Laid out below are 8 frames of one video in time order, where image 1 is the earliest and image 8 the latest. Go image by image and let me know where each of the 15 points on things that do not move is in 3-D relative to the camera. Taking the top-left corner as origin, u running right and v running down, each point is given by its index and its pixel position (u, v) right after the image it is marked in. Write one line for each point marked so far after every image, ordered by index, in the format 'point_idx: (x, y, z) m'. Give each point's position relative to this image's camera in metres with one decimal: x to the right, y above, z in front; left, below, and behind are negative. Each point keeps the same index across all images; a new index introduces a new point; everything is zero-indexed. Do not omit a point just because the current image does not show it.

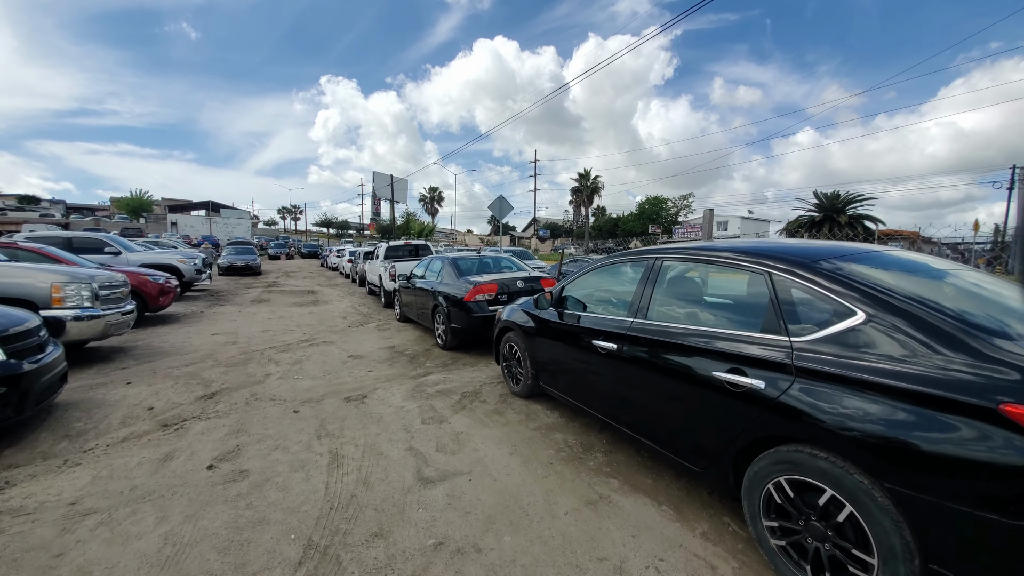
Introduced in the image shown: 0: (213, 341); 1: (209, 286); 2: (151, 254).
0: (-5.4, -0.9, +7.6) m
1: (-10.7, 0.0, +14.7) m
2: (-9.8, +0.9, +11.4) m
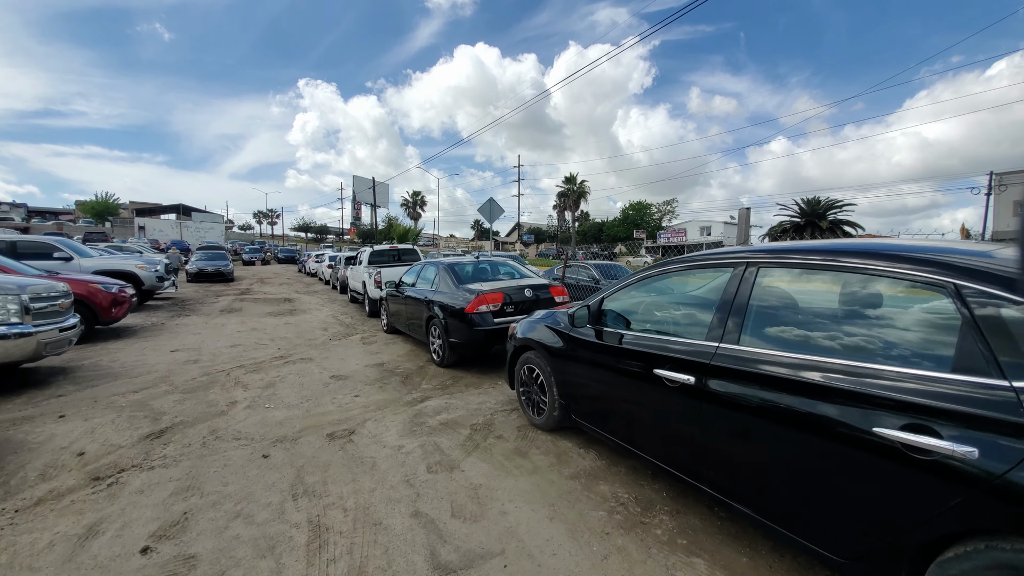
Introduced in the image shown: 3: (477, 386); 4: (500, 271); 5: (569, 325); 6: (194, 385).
0: (-5.4, -1.1, +6.6) m
1: (-10.9, -0.3, +13.5) m
2: (-10.0, +0.7, +10.3) m
3: (-0.4, -1.2, +5.1) m
4: (-0.2, +0.3, +6.8) m
5: (+0.5, -0.3, +3.5) m
6: (-4.0, -1.3, +5.3) m
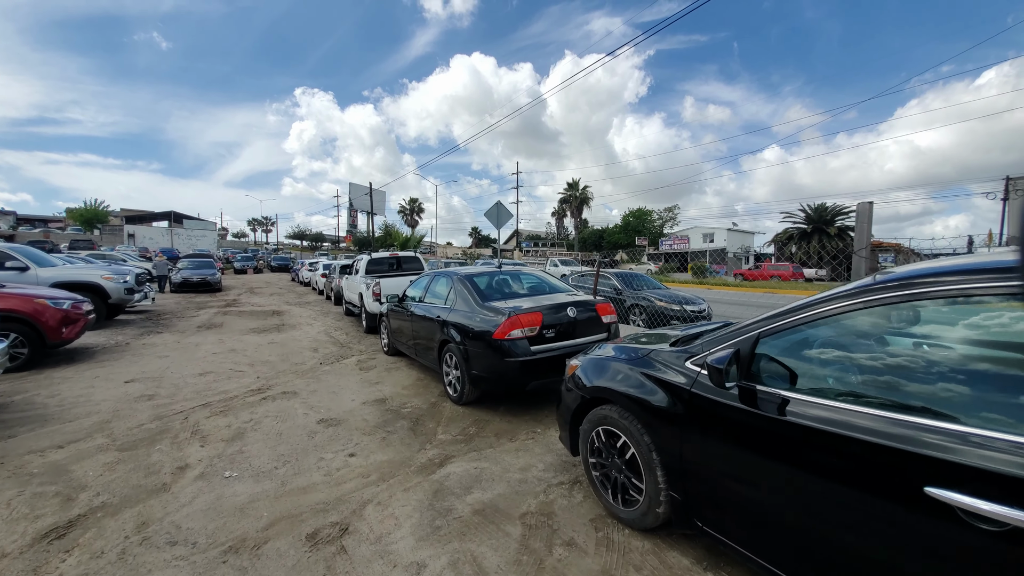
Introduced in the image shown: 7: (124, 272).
0: (-5.0, -1.3, +5.3) m
1: (-10.6, -0.6, +12.2) m
2: (-9.6, +0.4, +9.0) m
3: (0.0, -1.4, +3.8) m
4: (+0.2, +0.1, +5.6) m
5: (+0.9, -0.5, +2.3) m
6: (-3.6, -1.5, +4.0) m
7: (-8.9, +0.4, +9.6) m
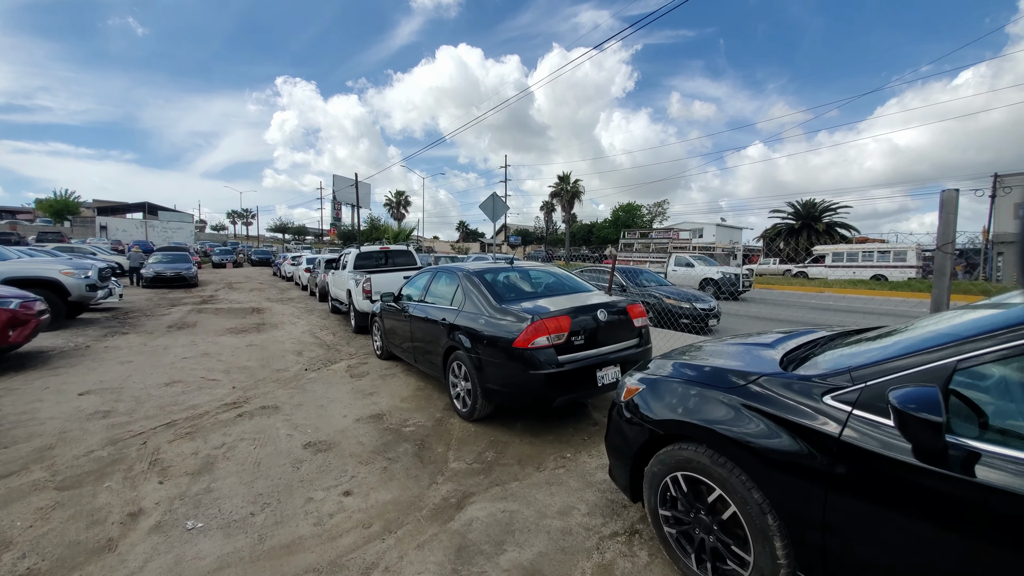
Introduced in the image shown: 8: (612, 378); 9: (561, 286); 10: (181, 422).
0: (-4.8, -1.3, +4.6) m
1: (-10.6, -0.5, +11.2) m
2: (-9.5, +0.5, +8.1) m
3: (+0.2, -1.4, +3.2) m
4: (+0.3, +0.1, +5.0) m
5: (+1.2, -0.5, +1.7) m
6: (-3.4, -1.4, +3.3) m
7: (-8.9, +0.4, +8.7) m
8: (+0.9, -0.8, +3.8) m
9: (+0.6, 0.0, +5.0) m
10: (-3.3, -1.3, +4.2) m
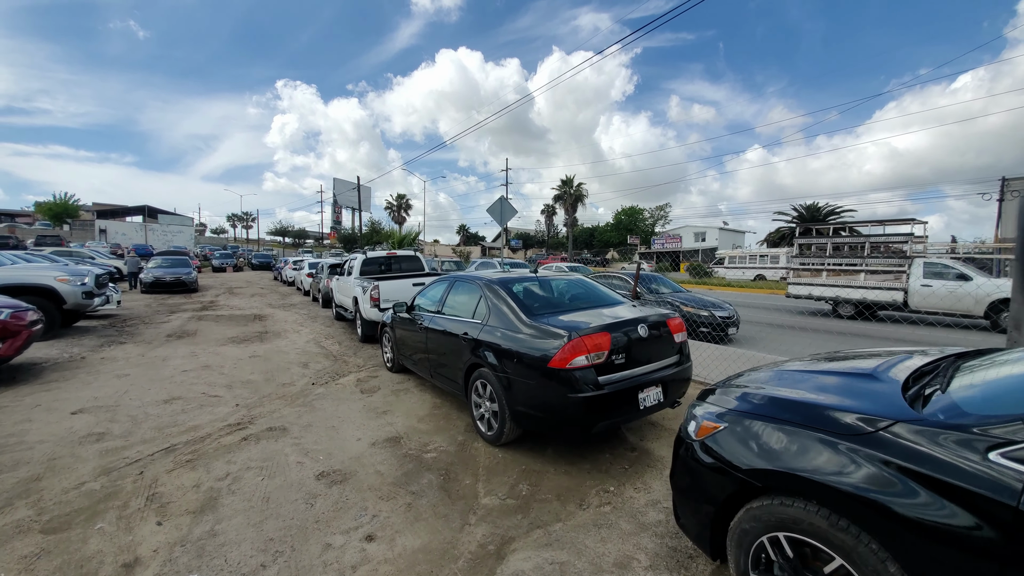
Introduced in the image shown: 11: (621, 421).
0: (-4.5, -1.4, +4.2) m
1: (-10.4, -0.7, +10.9) m
2: (-9.3, +0.3, +7.7) m
3: (+0.5, -1.5, +2.9) m
4: (+0.6, 0.0, +4.7) m
5: (+1.5, -0.6, +1.4) m
6: (-3.1, -1.6, +3.0) m
7: (-8.6, +0.3, +8.4) m
8: (+1.2, -0.9, +3.5) m
9: (+0.9, -0.1, +4.7) m
10: (-3.0, -1.5, +3.8) m
11: (+0.9, -1.1, +3.4) m
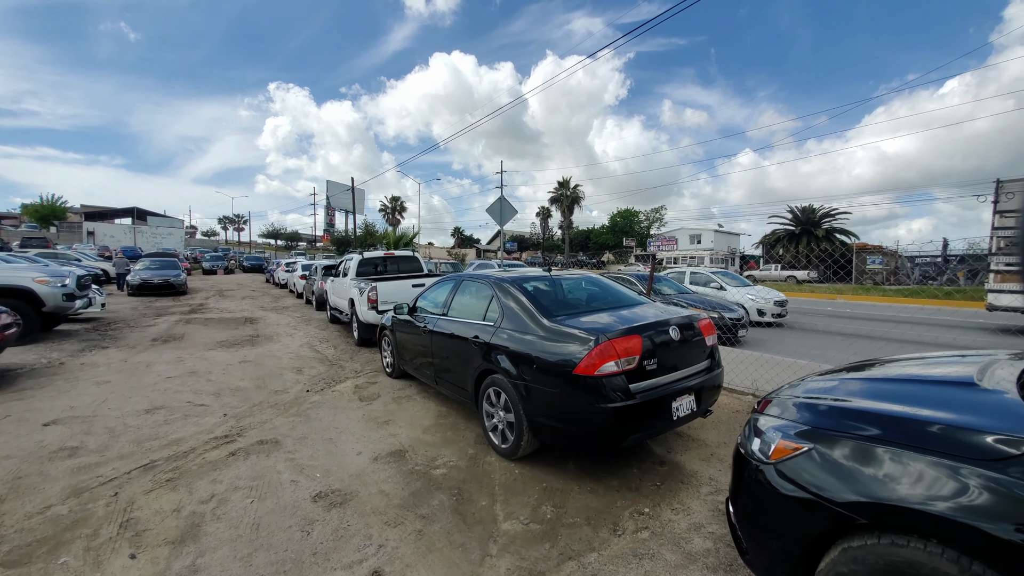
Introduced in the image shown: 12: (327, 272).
0: (-4.4, -1.4, +3.8) m
1: (-10.3, -0.7, +10.4) m
2: (-9.2, +0.3, +7.3) m
3: (+0.6, -1.5, +2.6) m
4: (+0.7, 0.0, +4.4) m
5: (+1.6, -0.6, +1.1) m
6: (-3.0, -1.5, +2.6) m
7: (-8.5, +0.3, +7.9) m
8: (+1.3, -0.9, +3.2) m
9: (+1.0, -0.1, +4.4) m
10: (-2.9, -1.4, +3.4) m
11: (+1.0, -1.1, +3.0) m
12: (-5.7, +0.5, +12.8) m
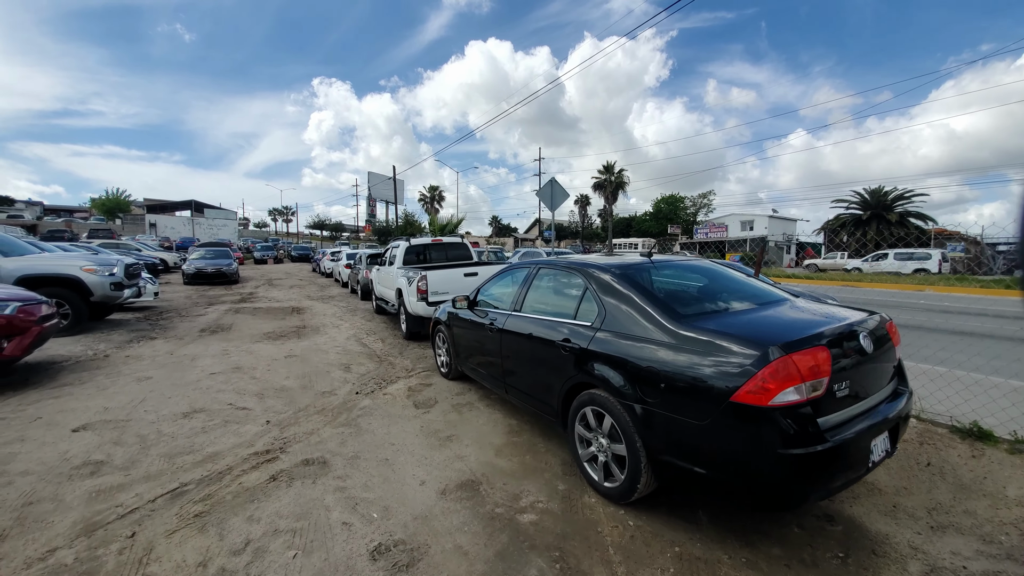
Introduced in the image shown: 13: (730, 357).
0: (-3.7, -1.3, +3.4) m
1: (-9.0, -0.4, +10.5) m
2: (-8.1, +0.5, +7.2) m
3: (+1.2, -1.4, +1.7) m
4: (+1.5, 0.0, +3.4) m
5: (+2.1, -0.6, +0.1) m
6: (-2.4, -1.5, +2.0) m
7: (-7.4, +0.5, +7.8) m
8: (+2.0, -0.9, +2.2) m
9: (+1.8, 0.0, +3.4) m
10: (-2.2, -1.4, +2.9) m
11: (+1.7, -1.0, +2.1) m
12: (-4.2, +0.8, +12.3) m
13: (+1.1, -0.3, +2.2) m
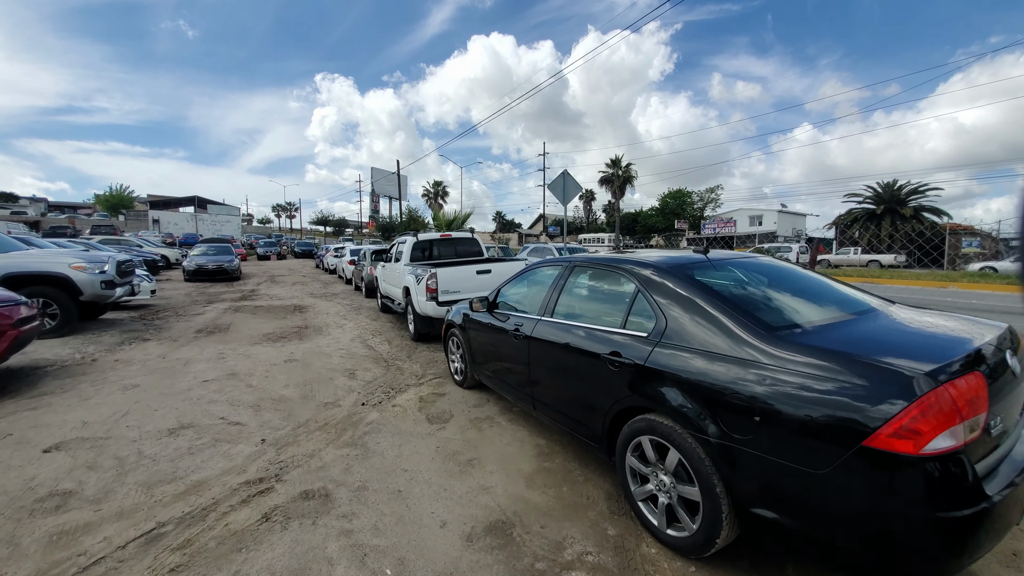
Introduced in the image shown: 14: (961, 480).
0: (-3.4, -1.4, +2.9) m
1: (-8.7, -0.4, +10.0) m
2: (-7.9, +0.5, +6.8) m
3: (+1.4, -1.5, +1.2) m
4: (+1.7, 0.0, +2.9) m
5: (+2.3, -0.6, -0.4) m
6: (-2.1, -1.5, +1.6) m
7: (-7.2, +0.5, +7.3) m
8: (+2.2, -0.9, +1.7) m
9: (+2.0, 0.0, +2.9) m
10: (-2.0, -1.4, +2.4) m
11: (+1.9, -1.0, +1.6) m
12: (-3.9, +0.9, +11.9) m
13: (+1.3, -0.4, +1.7) m
14: (+1.6, -0.7, +1.5) m
